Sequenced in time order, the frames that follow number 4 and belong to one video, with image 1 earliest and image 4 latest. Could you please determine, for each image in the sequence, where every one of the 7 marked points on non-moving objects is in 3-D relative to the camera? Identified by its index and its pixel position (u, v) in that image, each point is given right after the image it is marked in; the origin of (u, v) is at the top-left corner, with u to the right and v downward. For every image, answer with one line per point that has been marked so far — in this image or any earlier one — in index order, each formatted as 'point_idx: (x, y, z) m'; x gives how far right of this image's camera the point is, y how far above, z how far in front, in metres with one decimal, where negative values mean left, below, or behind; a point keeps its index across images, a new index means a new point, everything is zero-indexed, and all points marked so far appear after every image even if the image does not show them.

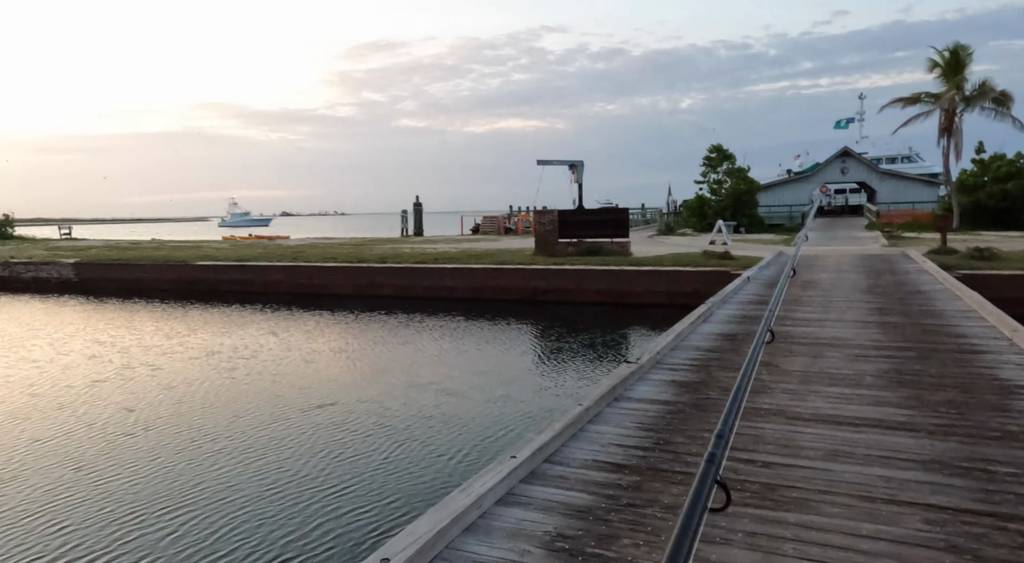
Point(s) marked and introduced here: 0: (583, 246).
0: (+1.7, +0.9, +17.8) m
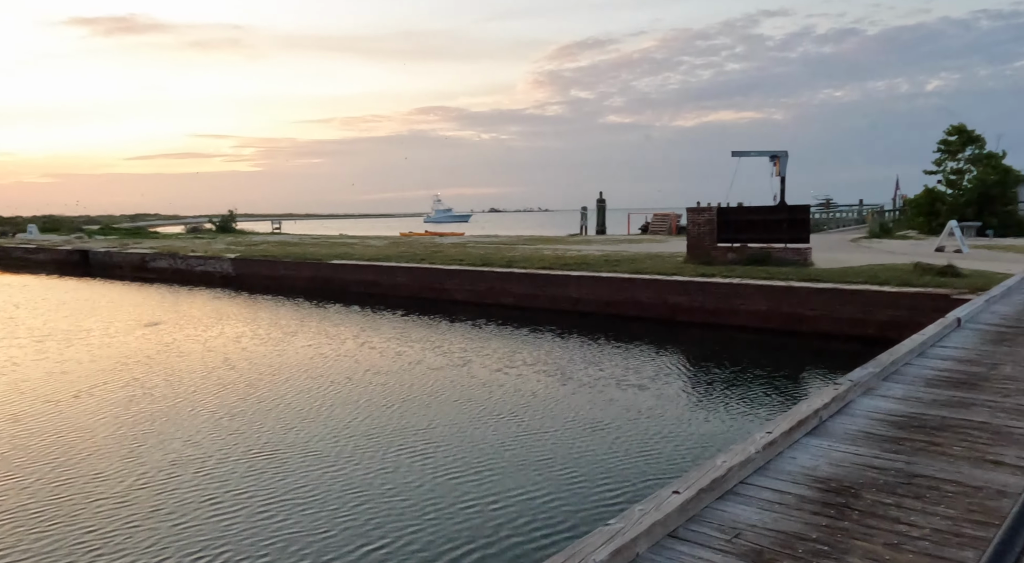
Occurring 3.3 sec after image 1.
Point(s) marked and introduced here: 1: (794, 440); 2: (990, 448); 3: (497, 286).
0: (+4.5, +0.6, +14.0) m
1: (+1.2, -0.6, +3.0) m
2: (+1.8, -0.6, +2.8) m
3: (-0.3, -0.1, +14.8) m
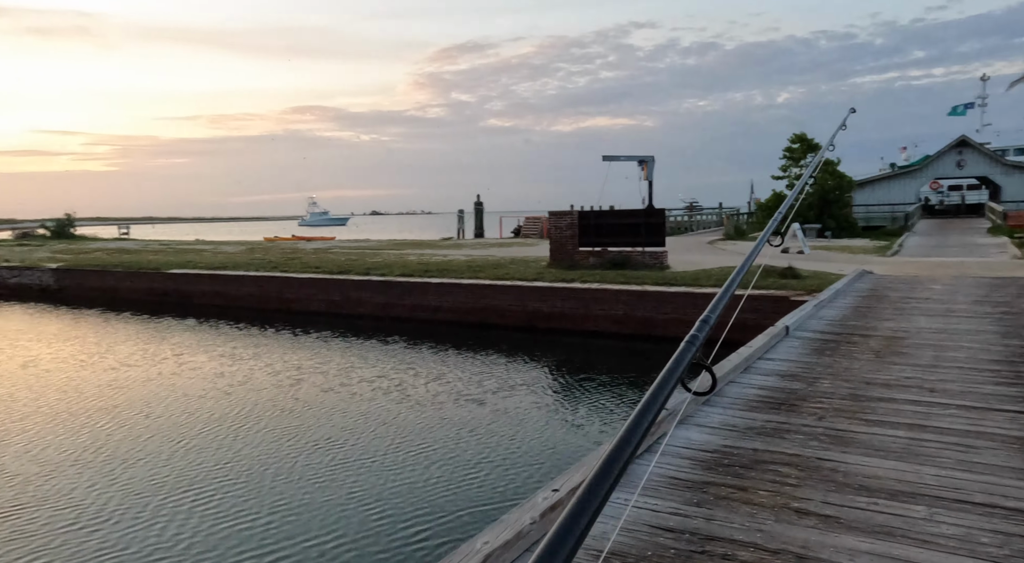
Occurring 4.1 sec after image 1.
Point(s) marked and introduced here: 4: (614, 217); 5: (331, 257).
0: (+1.8, +0.5, +13.9) m
1: (+0.3, -0.7, +2.6) m
2: (+1.0, -0.7, +2.5) m
3: (-3.0, -0.3, +14.0) m
4: (+1.9, +1.2, +13.9) m
5: (-4.7, +0.7, +19.2) m
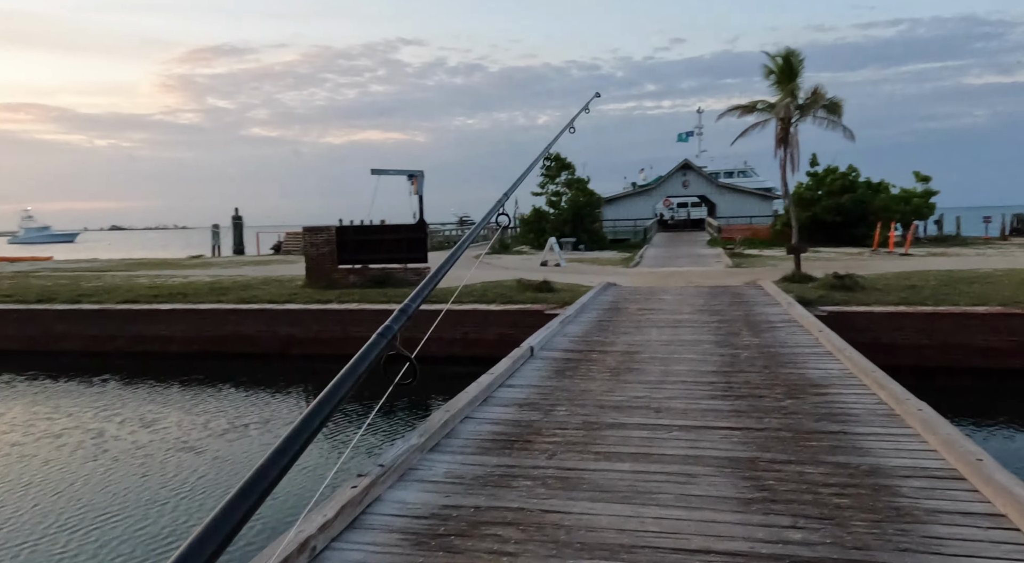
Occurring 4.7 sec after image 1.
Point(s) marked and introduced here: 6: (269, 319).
0: (-2.6, +0.1, +13.4) m
1: (-0.7, -0.8, +2.1) m
2: (0.0, -0.8, +2.2) m
3: (-7.2, -0.7, +12.0) m
4: (-2.5, +0.9, +13.4) m
5: (-10.4, +0.1, +16.4) m
6: (-3.7, -0.6, +11.3) m
